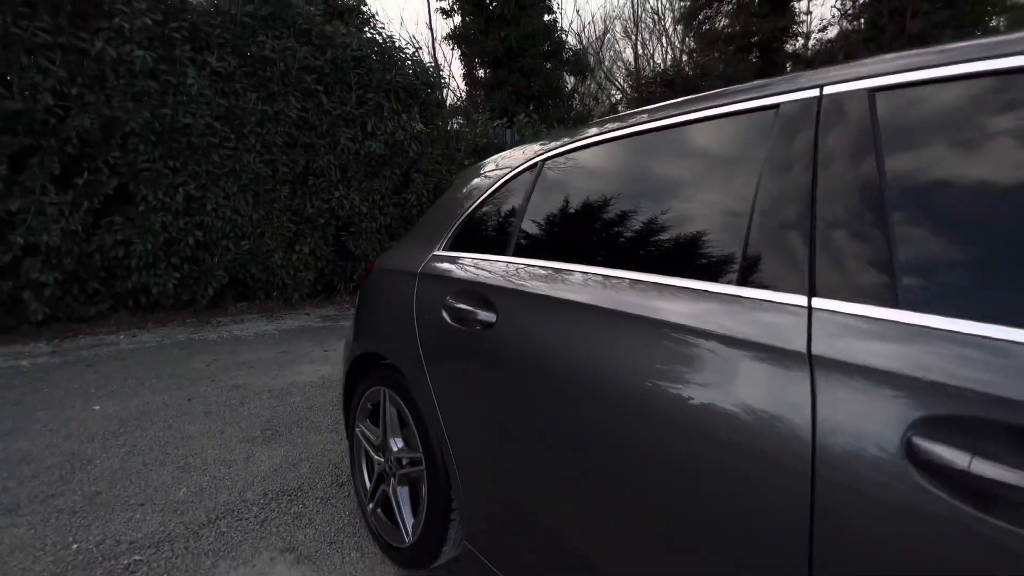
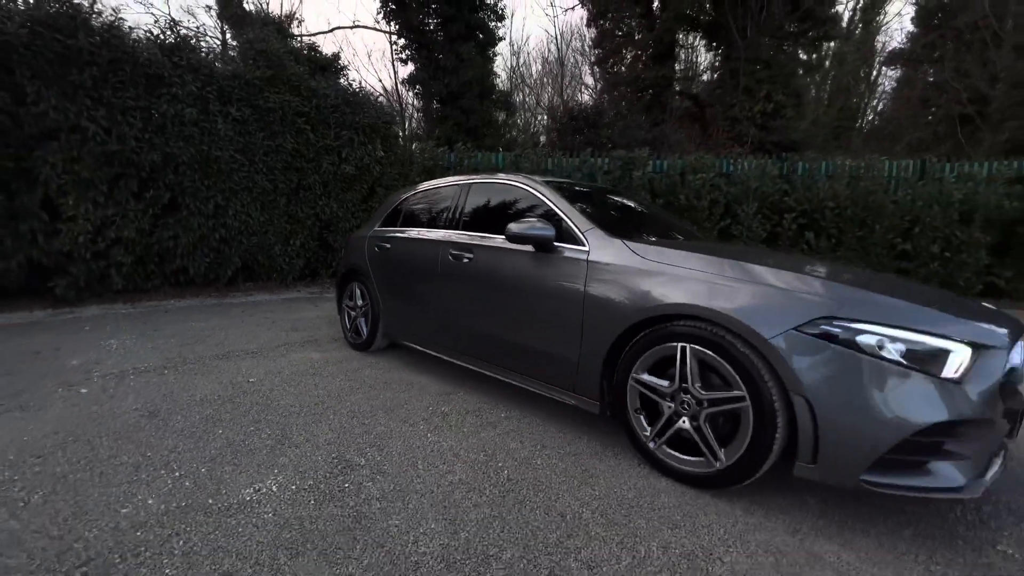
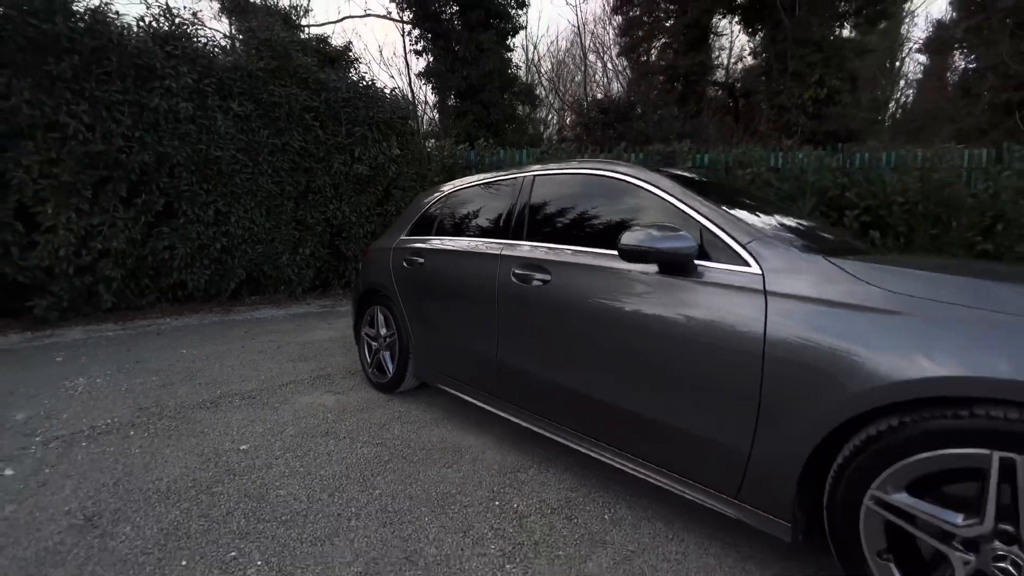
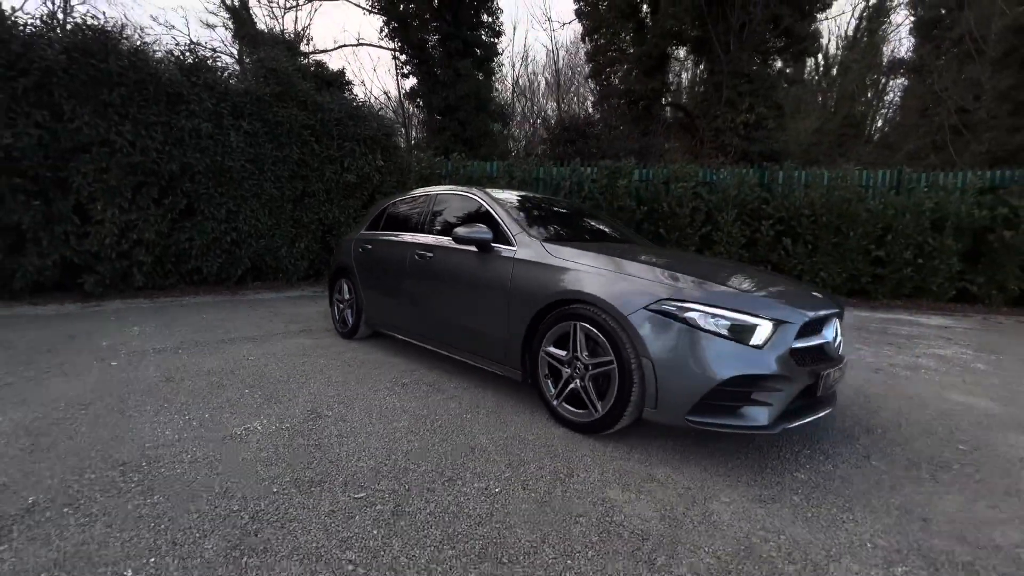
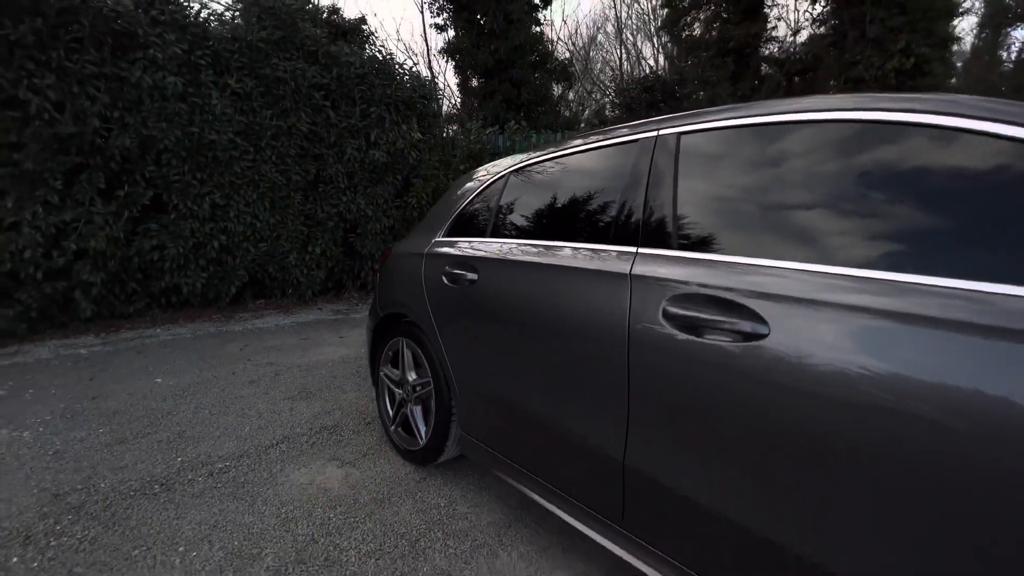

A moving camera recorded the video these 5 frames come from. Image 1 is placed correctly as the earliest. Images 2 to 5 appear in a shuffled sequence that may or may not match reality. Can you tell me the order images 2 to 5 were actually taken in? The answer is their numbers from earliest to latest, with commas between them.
5, 3, 2, 4
